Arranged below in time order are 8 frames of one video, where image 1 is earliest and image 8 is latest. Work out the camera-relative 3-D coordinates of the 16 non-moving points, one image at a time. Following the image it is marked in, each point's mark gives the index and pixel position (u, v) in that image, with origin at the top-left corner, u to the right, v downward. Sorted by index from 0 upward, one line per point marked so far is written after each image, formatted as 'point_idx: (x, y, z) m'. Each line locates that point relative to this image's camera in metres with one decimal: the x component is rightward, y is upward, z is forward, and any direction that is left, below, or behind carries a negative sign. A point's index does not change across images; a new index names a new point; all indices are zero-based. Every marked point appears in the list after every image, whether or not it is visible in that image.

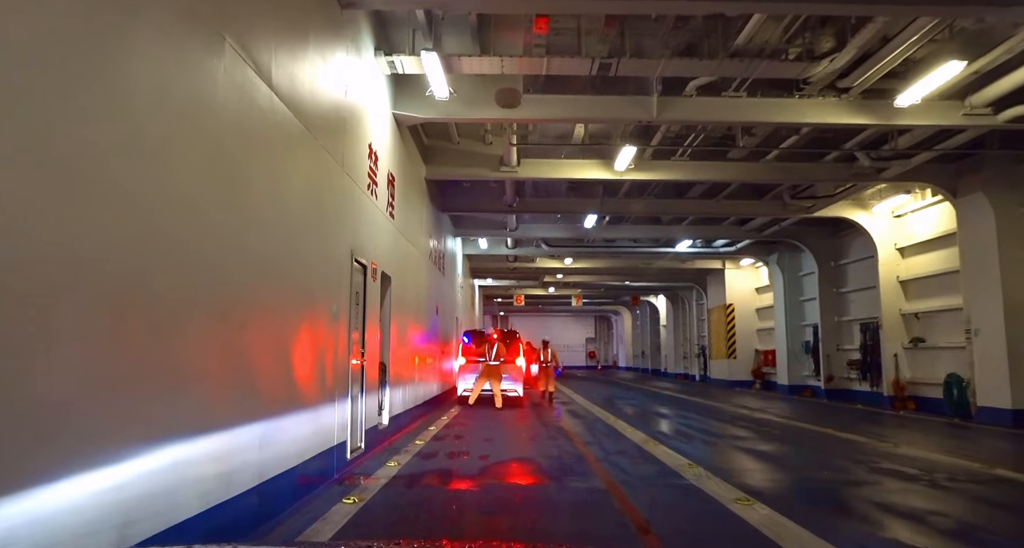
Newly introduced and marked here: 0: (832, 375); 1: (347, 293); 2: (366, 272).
0: (+9.0, -2.9, +17.1) m
1: (-1.8, -0.3, +6.7) m
2: (-1.8, +0.1, +7.4) m
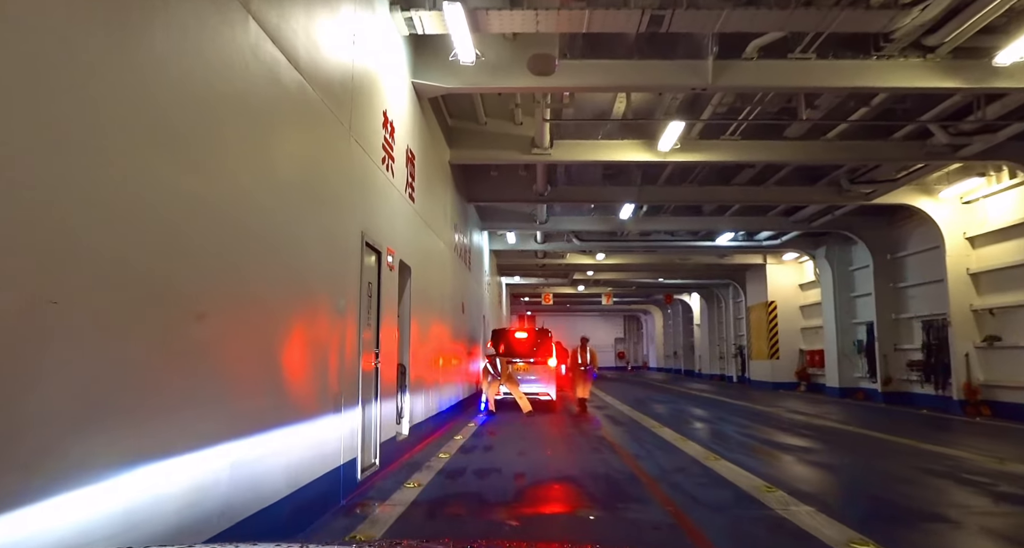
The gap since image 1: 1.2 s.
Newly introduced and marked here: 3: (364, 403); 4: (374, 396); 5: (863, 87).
0: (+9.8, -2.7, +15.7) m
1: (-1.5, -0.1, +5.7) m
2: (-1.4, +0.2, +6.5) m
3: (-1.5, -1.3, +5.8) m
4: (-1.5, -1.2, +6.1) m
5: (+4.5, +2.4, +7.8) m
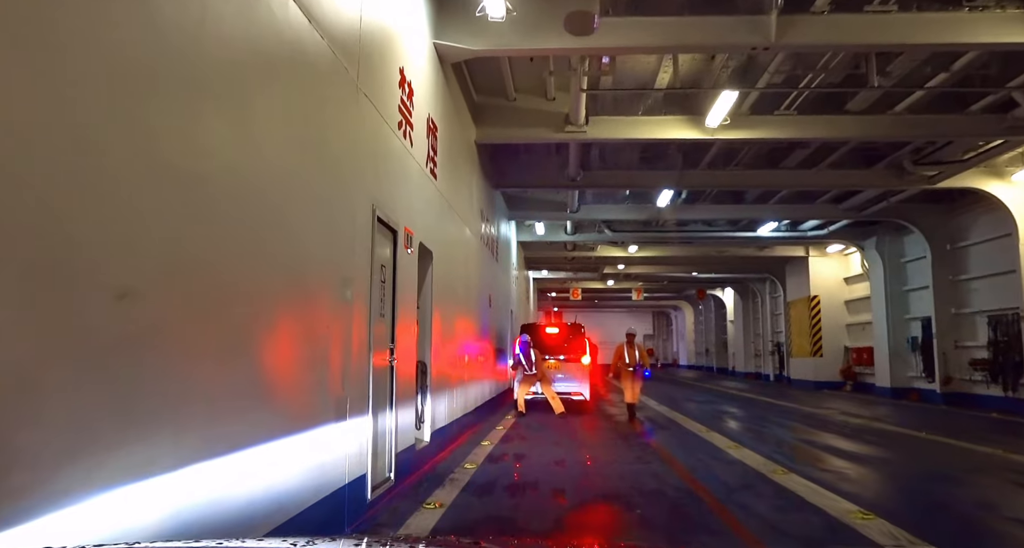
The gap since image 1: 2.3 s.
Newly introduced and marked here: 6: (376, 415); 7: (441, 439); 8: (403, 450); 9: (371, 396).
0: (+10.5, -2.5, +14.5) m
1: (-1.2, 0.0, +4.9) m
2: (-1.1, +0.3, +5.7) m
3: (-1.1, -1.1, +5.0) m
4: (-1.1, -1.1, +5.4) m
5: (+4.9, +2.6, +6.7) m
6: (-1.1, -1.2, +5.0) m
7: (-0.9, -2.1, +7.6) m
8: (-1.1, -1.7, +5.8) m
9: (-1.1, -1.0, +4.9) m
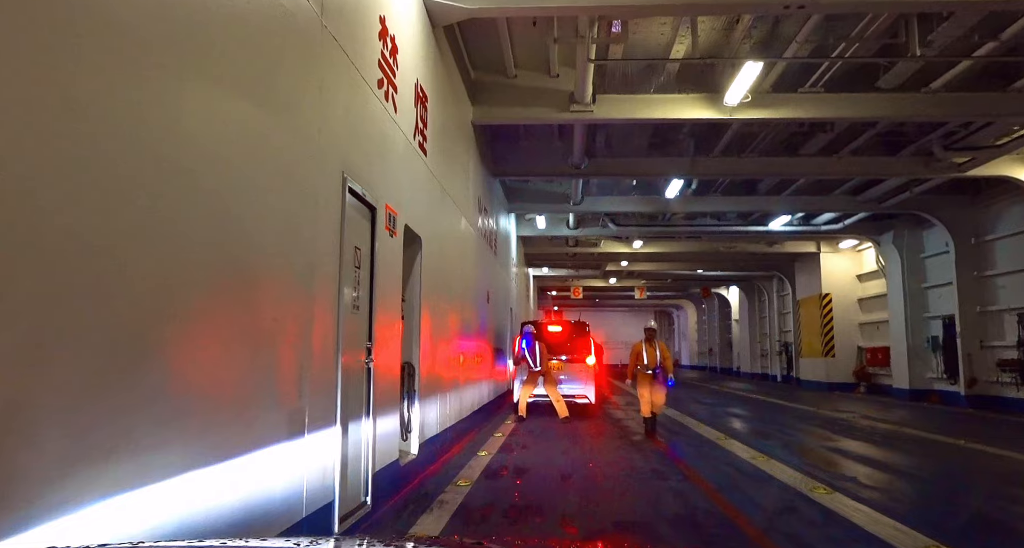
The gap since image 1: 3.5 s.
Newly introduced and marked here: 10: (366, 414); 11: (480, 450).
0: (+10.5, -2.4, +13.6) m
1: (-1.2, +0.1, +4.1) m
2: (-1.1, +0.4, +4.9) m
3: (-1.2, -1.0, +4.2) m
4: (-1.1, -1.0, +4.5) m
5: (+4.9, +2.7, +5.9) m
6: (-1.1, -1.1, +4.2) m
7: (-0.9, -2.0, +6.8) m
8: (-1.1, -1.6, +5.0) m
9: (-1.1, -0.9, +4.0) m
10: (-1.1, -1.1, +4.6) m
11: (-0.4, -2.4, +8.3) m
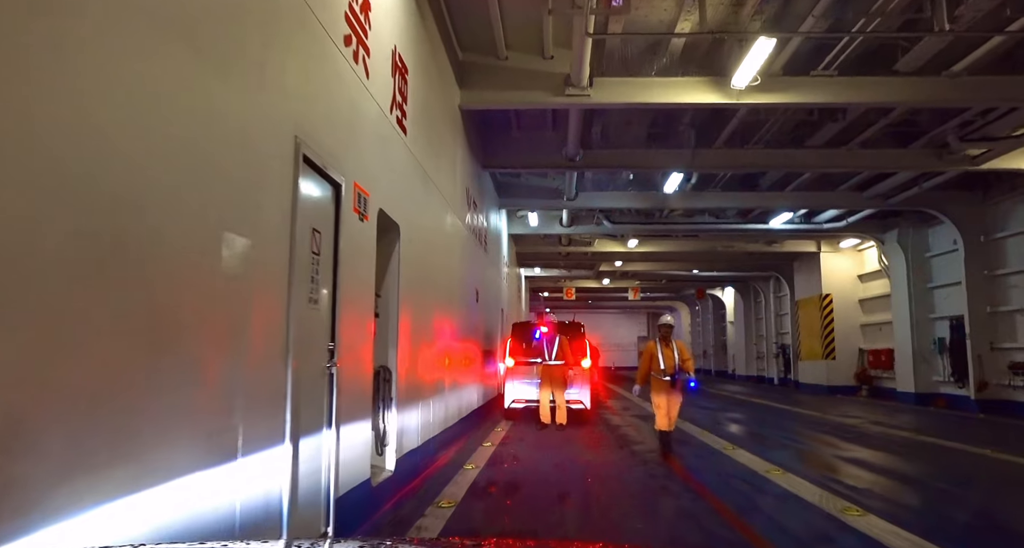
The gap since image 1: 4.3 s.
0: (+10.3, -2.4, +13.1) m
1: (-1.2, +0.2, +3.4) m
2: (-1.2, +0.5, +4.2) m
3: (-1.2, -0.9, +3.5) m
4: (-1.2, -0.9, +3.8) m
5: (+4.8, +2.7, +5.3) m
6: (-1.2, -1.0, +3.5) m
7: (-1.0, -1.9, +6.1) m
8: (-1.2, -1.5, +4.3) m
9: (-1.2, -0.8, +3.3) m
10: (-1.2, -1.0, +3.9) m
11: (-0.6, -2.4, +7.6) m
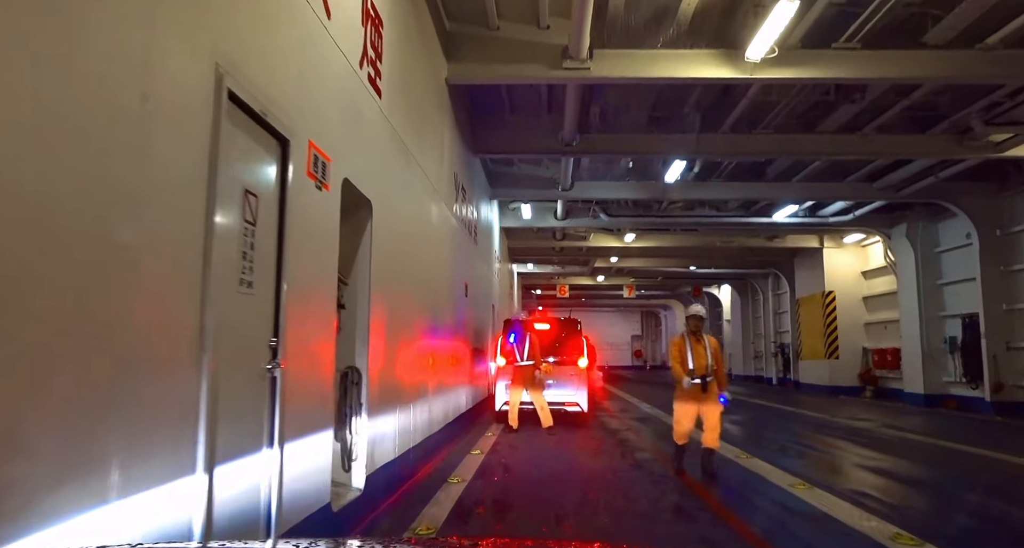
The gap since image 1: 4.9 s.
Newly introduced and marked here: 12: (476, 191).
0: (+10.1, -2.3, +12.5) m
1: (-1.3, +0.3, +2.6) m
2: (-1.2, +0.6, +3.4) m
3: (-1.3, -0.8, +2.7) m
4: (-1.3, -0.8, +3.0) m
5: (+4.8, +2.8, +4.6) m
6: (-1.3, -0.9, +2.7) m
7: (-1.1, -1.8, +5.3) m
8: (-1.2, -1.4, +3.5) m
9: (-1.3, -0.7, +2.6) m
10: (-1.2, -0.9, +3.1) m
11: (-0.7, -2.2, +6.8) m
12: (-0.7, +1.7, +12.0) m
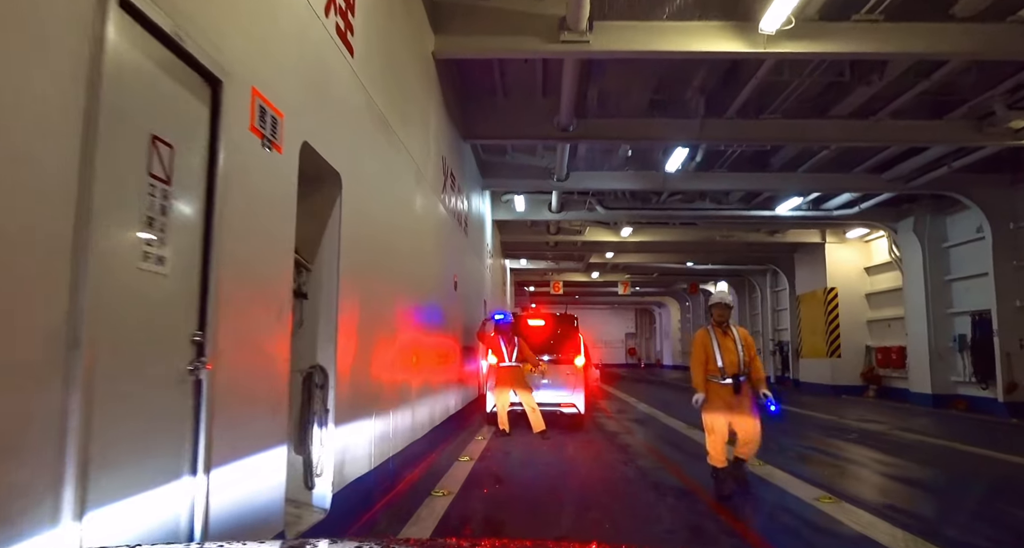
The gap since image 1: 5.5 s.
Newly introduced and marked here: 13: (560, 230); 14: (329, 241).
0: (+10.0, -2.2, +11.9) m
1: (-1.3, +0.4, +2.0) m
2: (-1.3, +0.7, +2.7) m
3: (-1.3, -0.7, +2.1) m
4: (-1.3, -0.7, +2.4) m
5: (+4.7, +2.9, +4.0) m
6: (-1.3, -0.8, +2.1) m
7: (-1.2, -1.7, +4.6) m
8: (-1.3, -1.3, +2.9) m
9: (-1.3, -0.6, +1.9) m
10: (-1.3, -0.8, +2.4) m
11: (-0.8, -2.1, +6.1) m
12: (-0.8, +1.8, +11.3) m
13: (+1.5, +1.4, +18.5) m
14: (-1.2, +0.2, +4.1) m
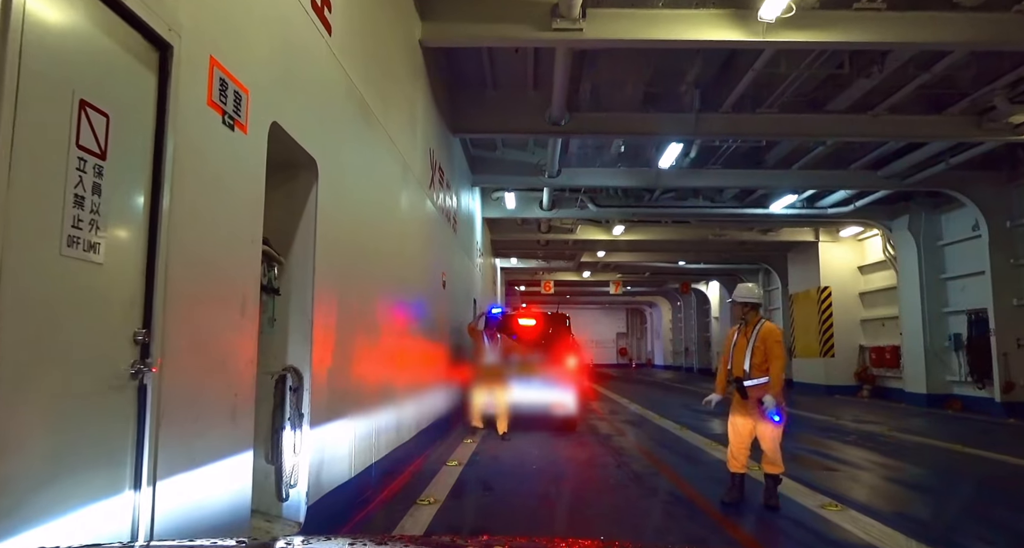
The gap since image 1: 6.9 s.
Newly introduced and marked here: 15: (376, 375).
0: (+9.8, -2.1, +11.8) m
1: (-1.3, +0.4, +1.7) m
2: (-1.3, +0.8, +2.4) m
3: (-1.3, -0.7, +1.8) m
4: (-1.3, -0.7, +2.1) m
5: (+4.7, +3.0, +3.8) m
6: (-1.3, -0.7, +1.8) m
7: (-1.3, -1.6, +4.3) m
8: (-1.3, -1.2, +2.6) m
9: (-1.3, -0.6, +1.6) m
10: (-1.3, -0.7, +2.1) m
11: (-0.9, -2.1, +5.8) m
12: (-1.0, +1.8, +11.0) m
13: (+1.2, +1.4, +18.3) m
14: (-1.3, +0.2, +3.8) m
15: (-1.2, -0.9, +5.4) m
